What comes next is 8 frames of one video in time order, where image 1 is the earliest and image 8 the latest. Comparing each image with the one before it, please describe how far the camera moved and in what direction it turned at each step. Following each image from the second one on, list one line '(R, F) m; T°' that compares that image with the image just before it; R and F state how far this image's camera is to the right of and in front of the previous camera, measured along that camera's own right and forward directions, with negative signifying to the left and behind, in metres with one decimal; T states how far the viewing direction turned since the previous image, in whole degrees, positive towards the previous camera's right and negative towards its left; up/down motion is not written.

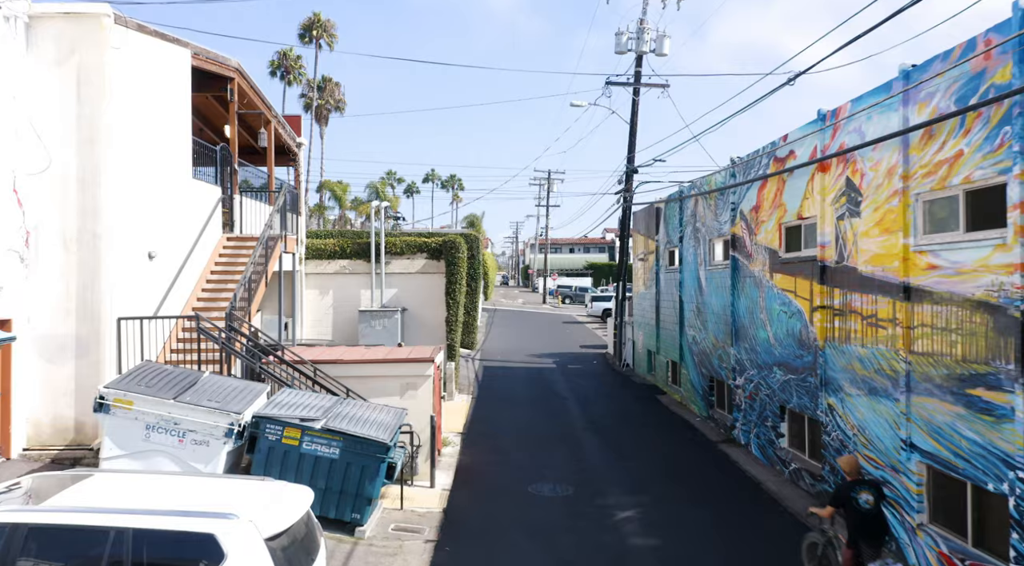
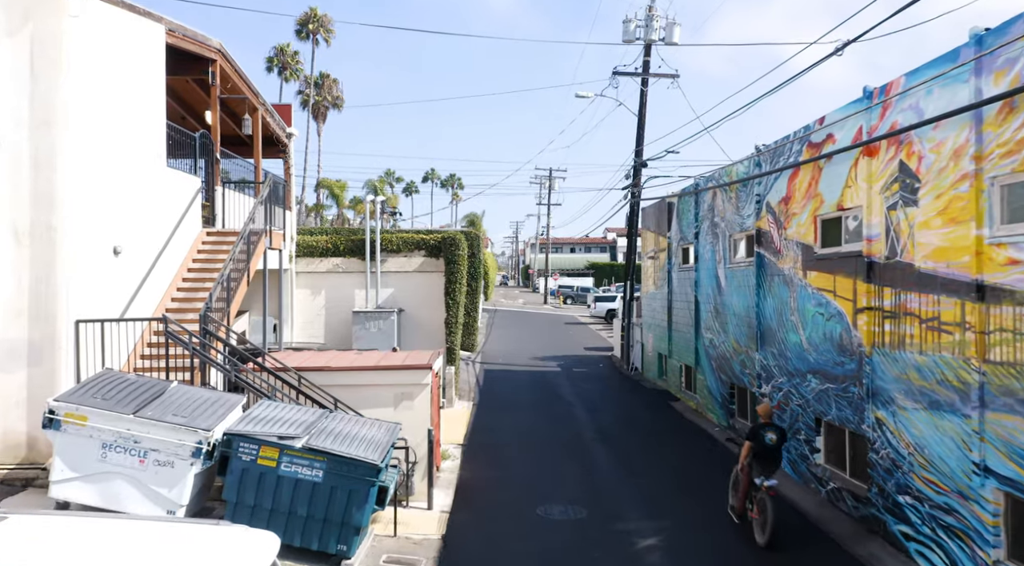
(-0.1, +1.1) m; 0°
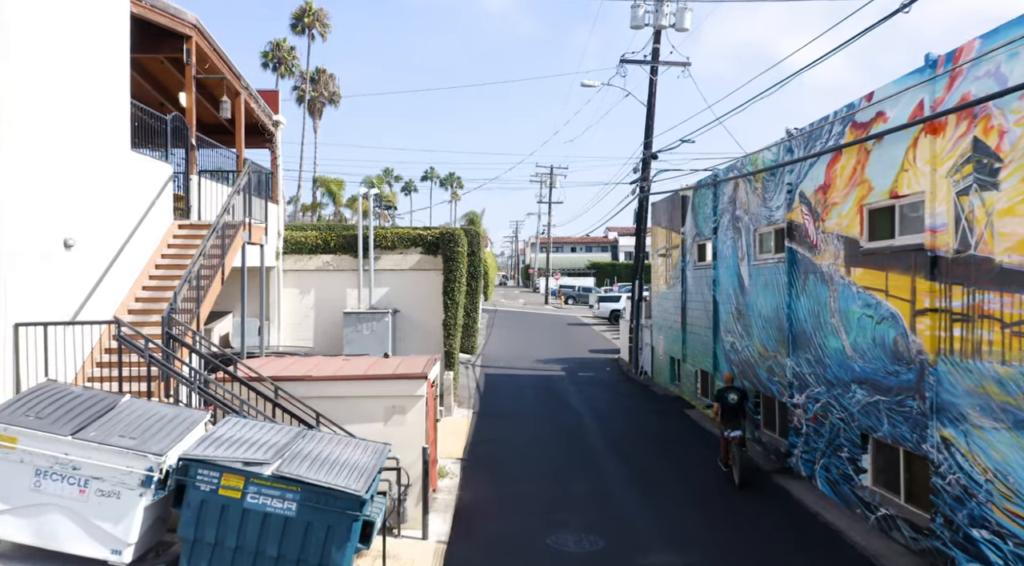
(-0.1, +1.1) m; 0°
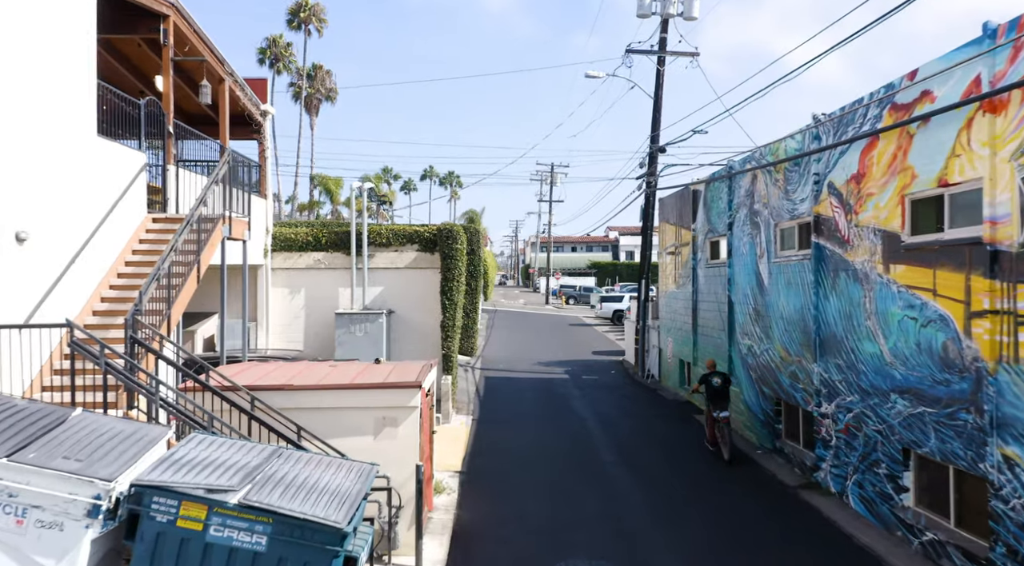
(0.0, +0.8) m; 0°
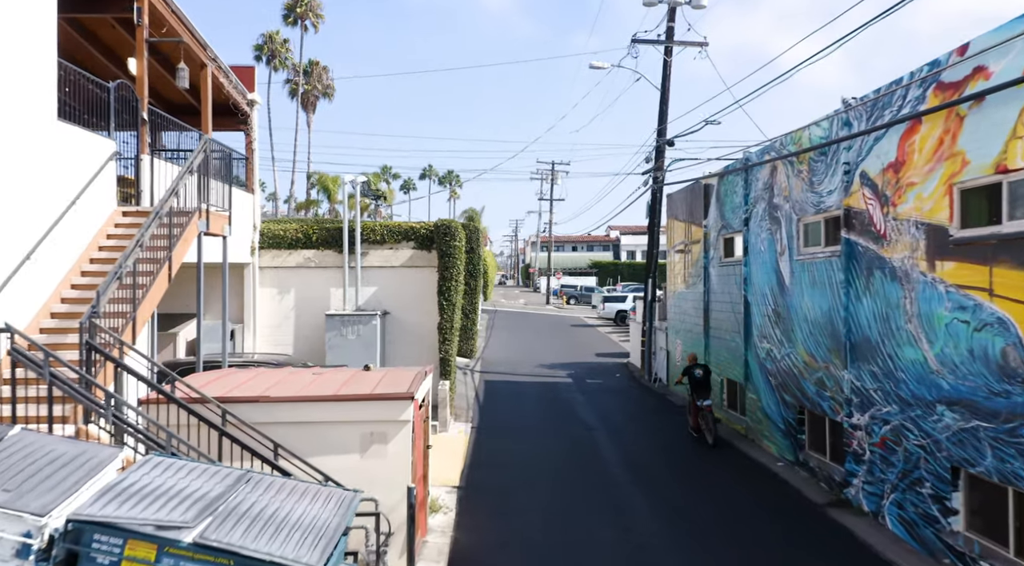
(0.0, +0.8) m; 0°
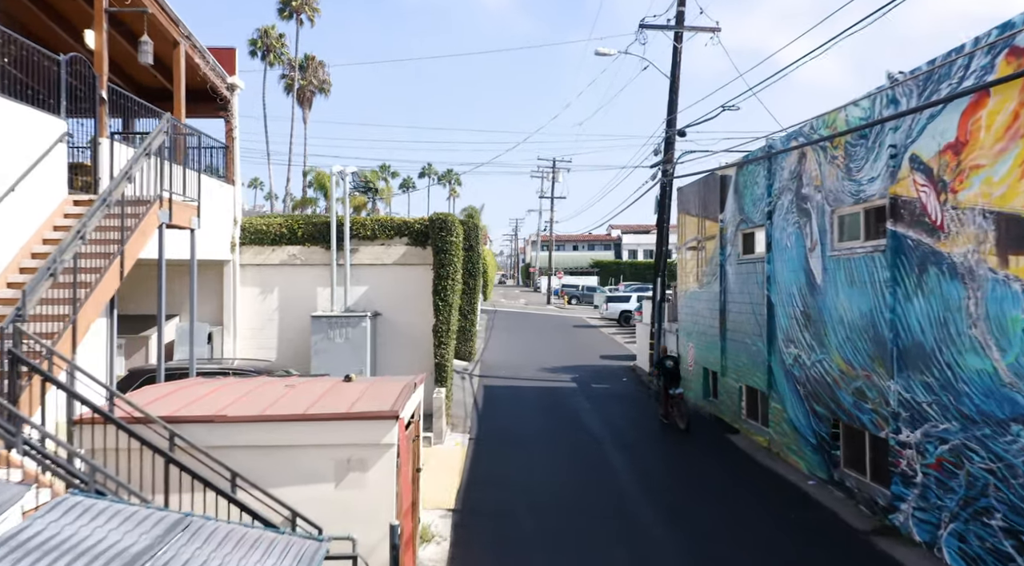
(0.0, +1.0) m; 0°
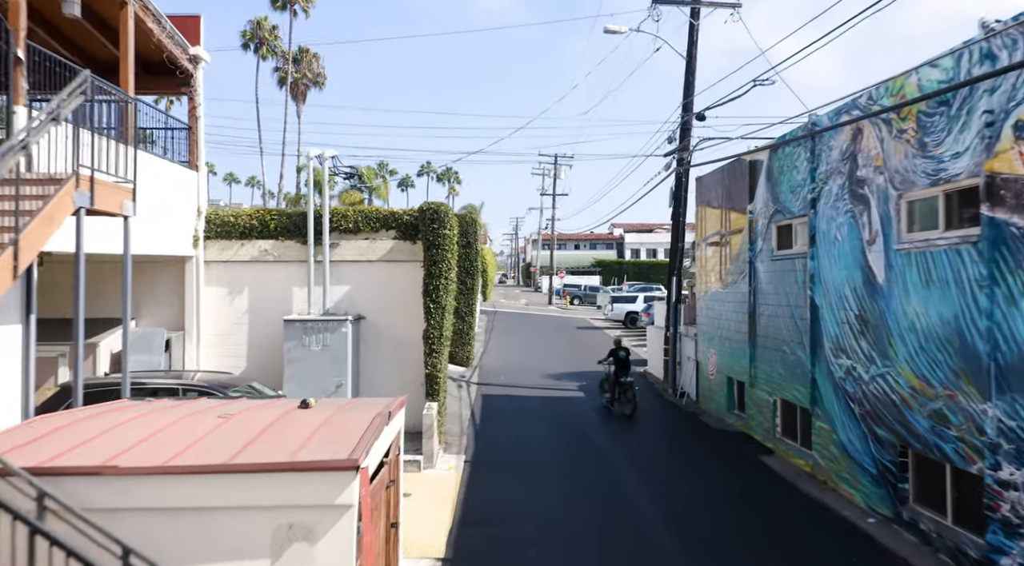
(0.0, +1.5) m; 0°
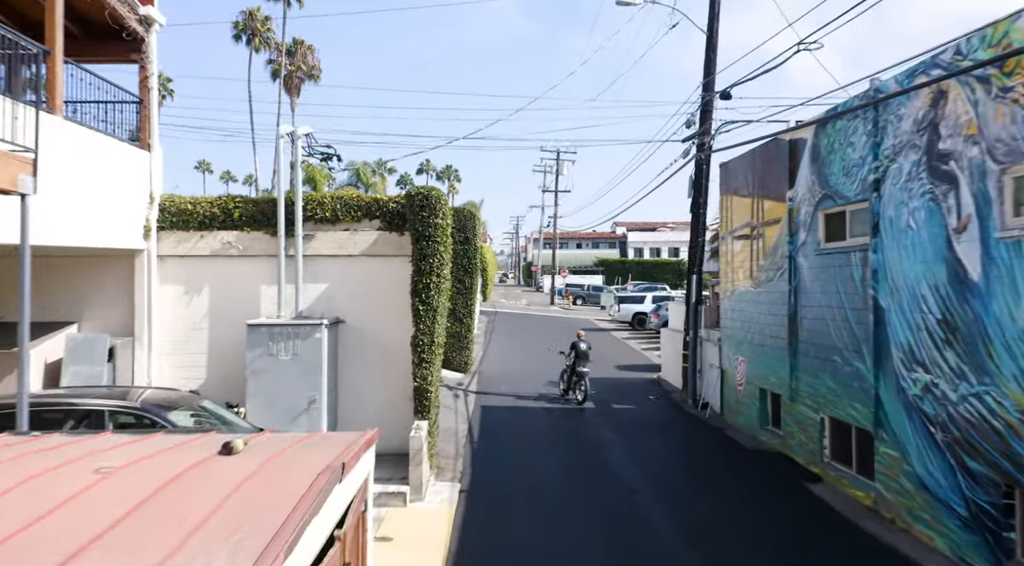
(0.0, +1.6) m; 0°
